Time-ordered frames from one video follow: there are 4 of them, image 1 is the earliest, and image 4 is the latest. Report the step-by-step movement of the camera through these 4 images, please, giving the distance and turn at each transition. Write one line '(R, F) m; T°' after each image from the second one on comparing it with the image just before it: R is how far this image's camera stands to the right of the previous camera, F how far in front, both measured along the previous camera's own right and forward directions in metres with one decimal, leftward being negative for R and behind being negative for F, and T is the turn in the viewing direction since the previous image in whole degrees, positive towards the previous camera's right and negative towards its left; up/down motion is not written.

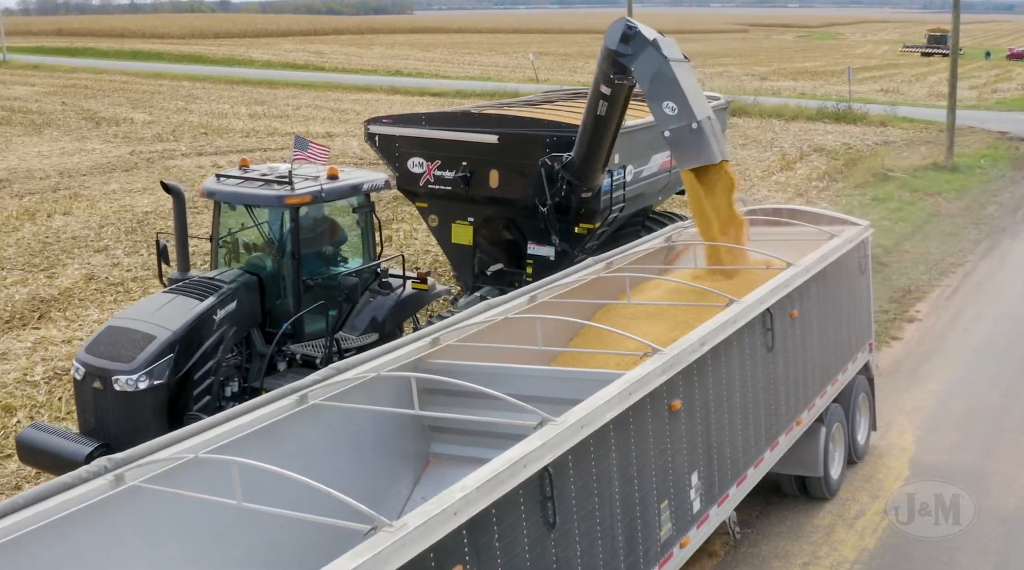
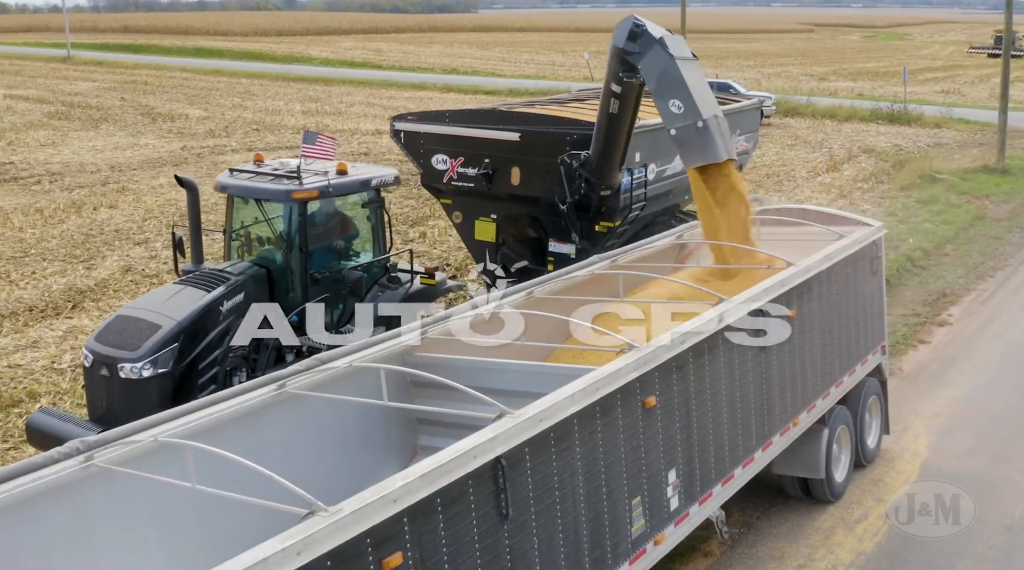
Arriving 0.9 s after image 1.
(+0.4, 0.0) m; -3°
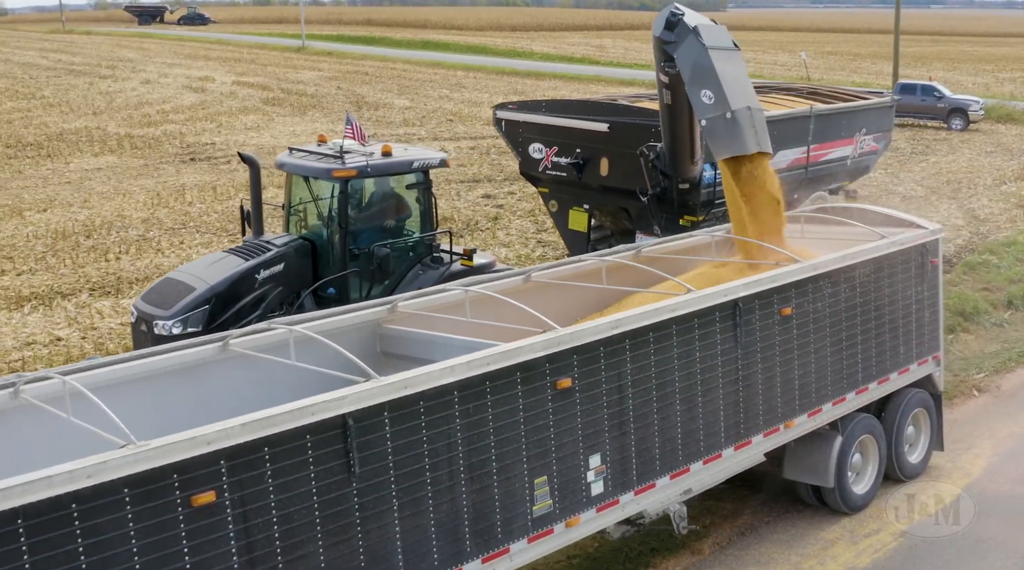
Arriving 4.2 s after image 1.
(+1.6, 0.0) m; -11°
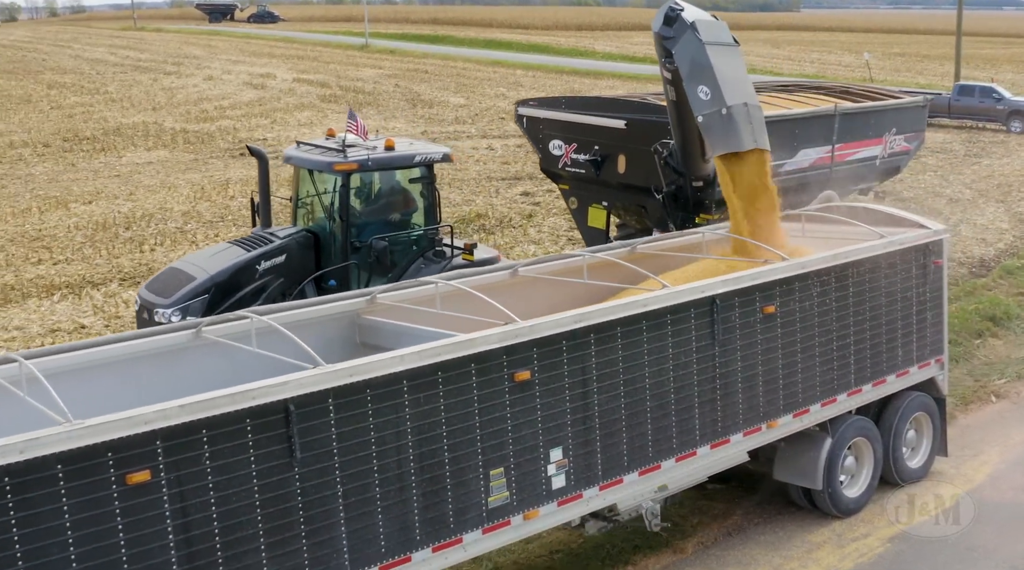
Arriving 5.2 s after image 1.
(+0.5, 0.0) m; -3°
